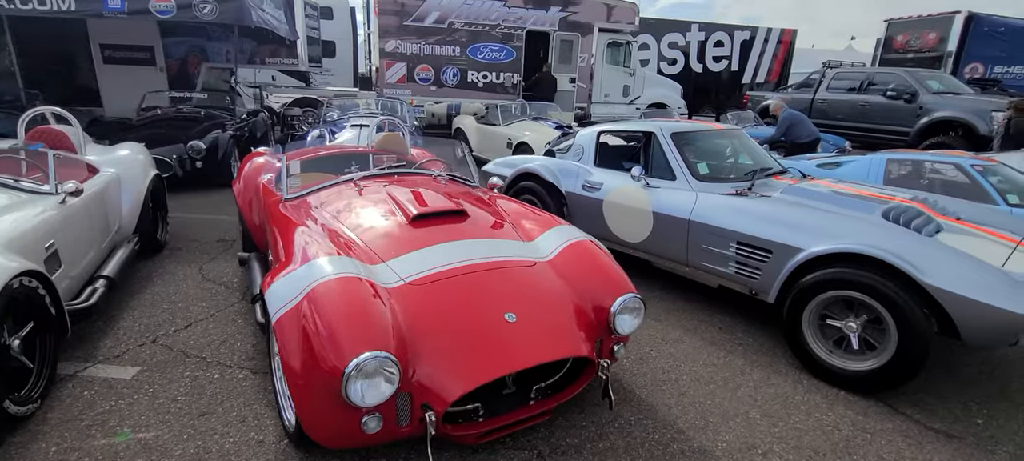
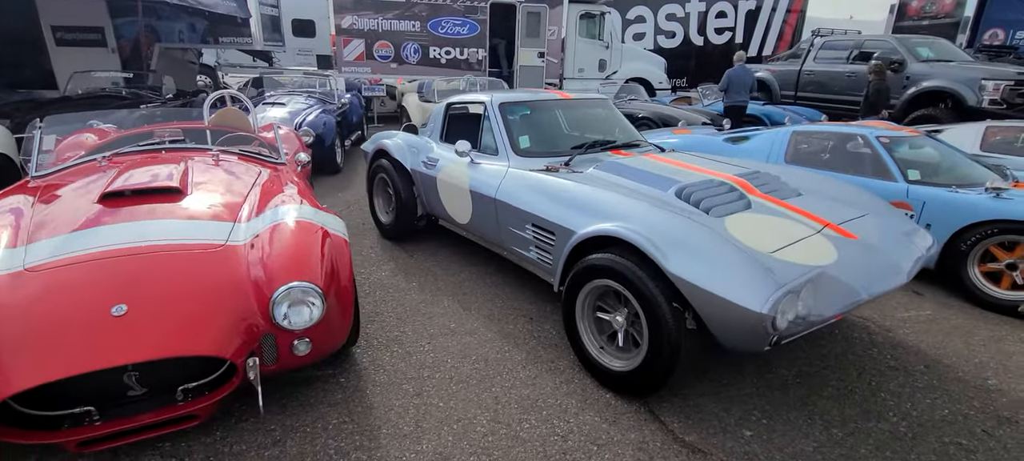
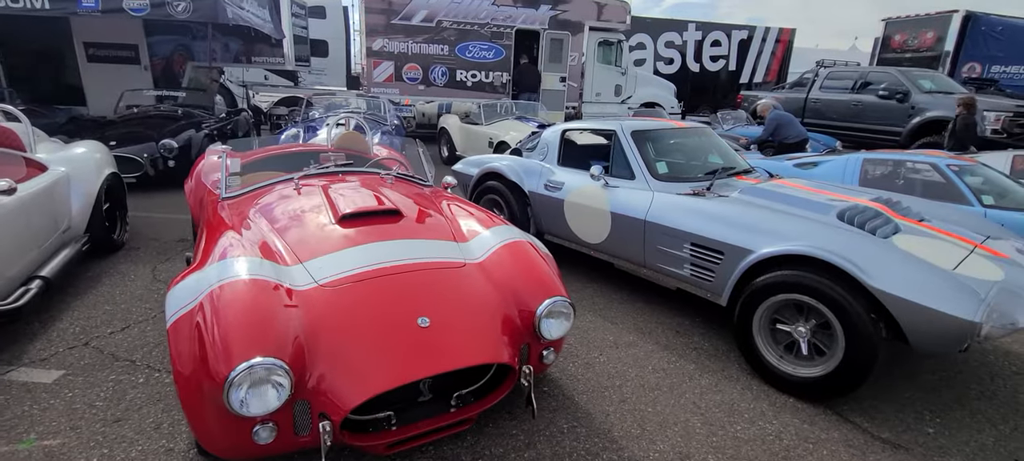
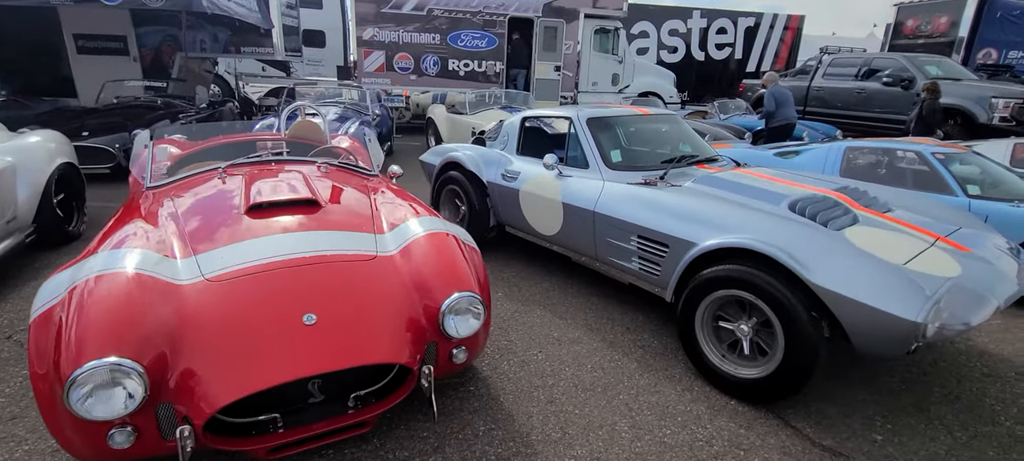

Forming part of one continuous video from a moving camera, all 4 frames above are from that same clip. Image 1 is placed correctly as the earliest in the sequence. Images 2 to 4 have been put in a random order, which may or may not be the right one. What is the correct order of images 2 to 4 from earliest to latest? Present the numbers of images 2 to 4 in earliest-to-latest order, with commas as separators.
3, 4, 2
